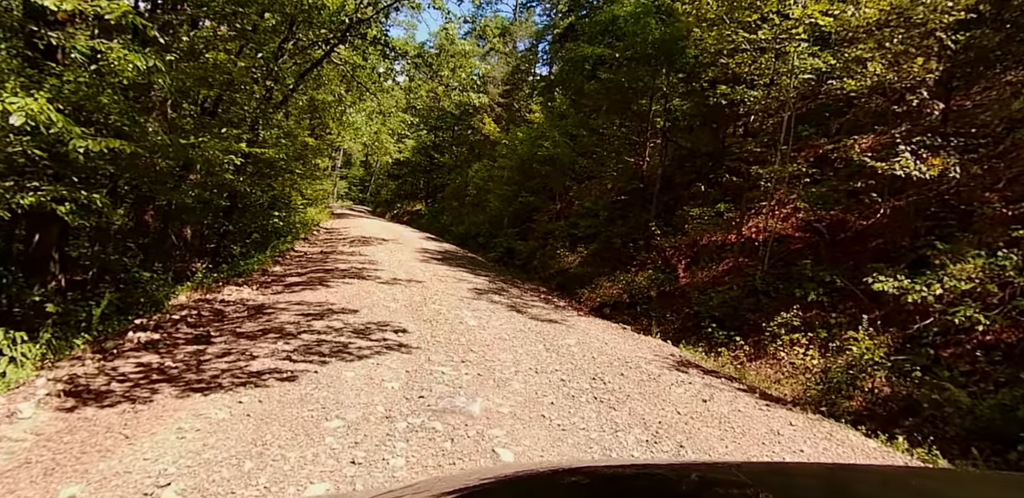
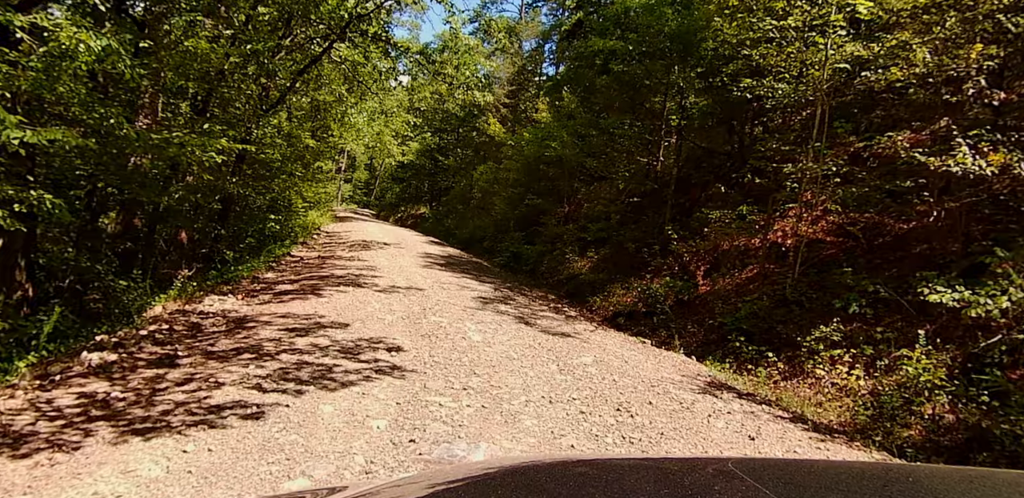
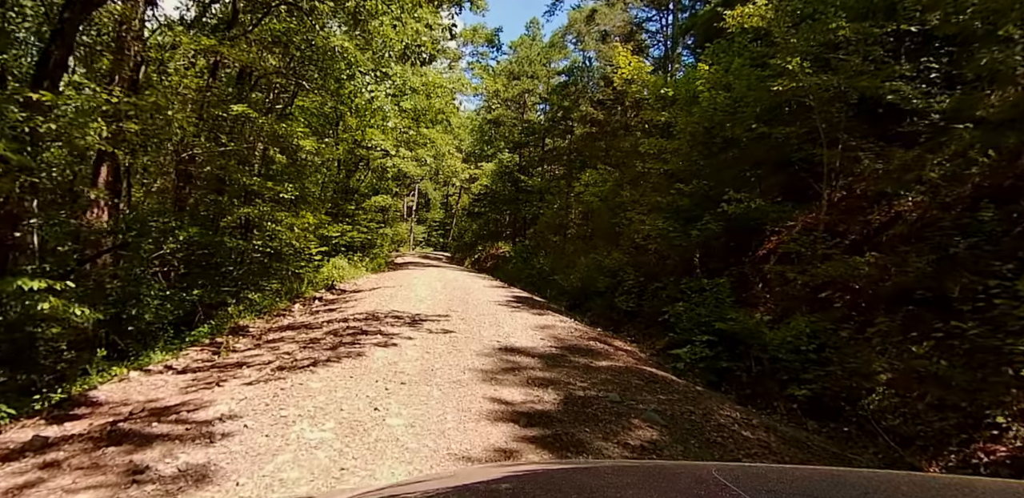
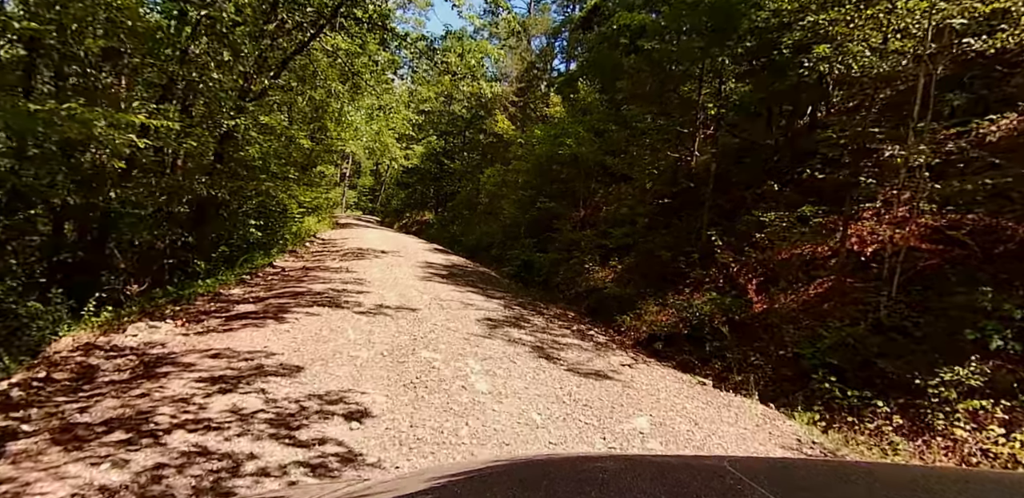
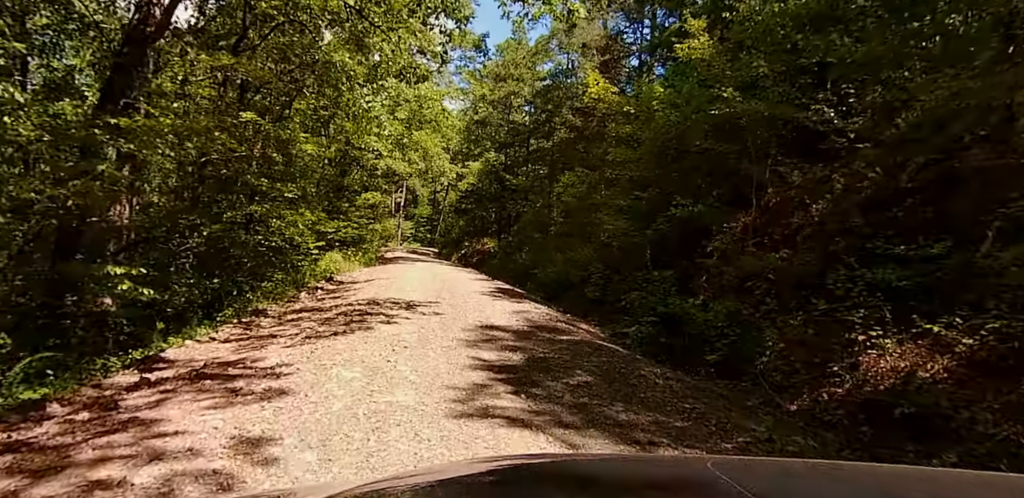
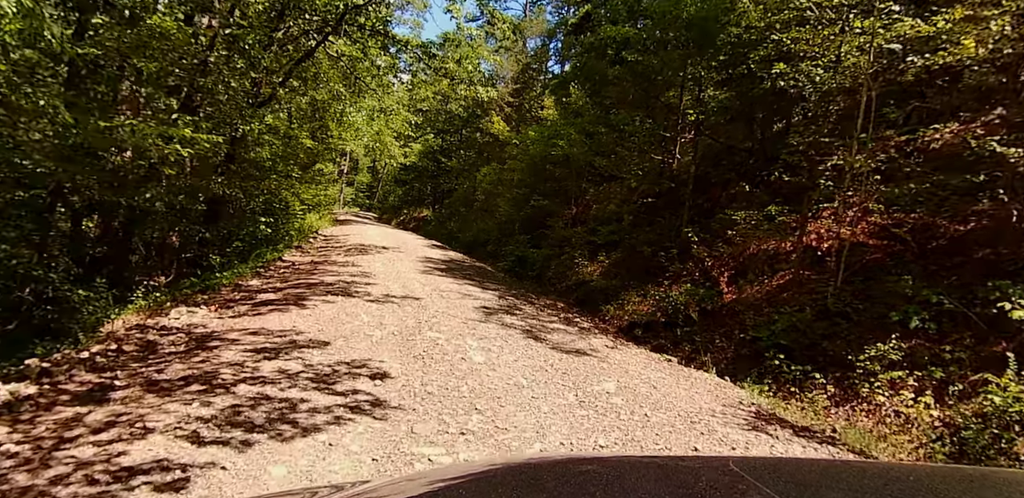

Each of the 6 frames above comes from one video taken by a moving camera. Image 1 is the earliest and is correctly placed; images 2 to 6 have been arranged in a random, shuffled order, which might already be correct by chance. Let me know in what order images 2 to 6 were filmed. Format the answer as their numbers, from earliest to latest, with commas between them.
2, 6, 4, 5, 3
